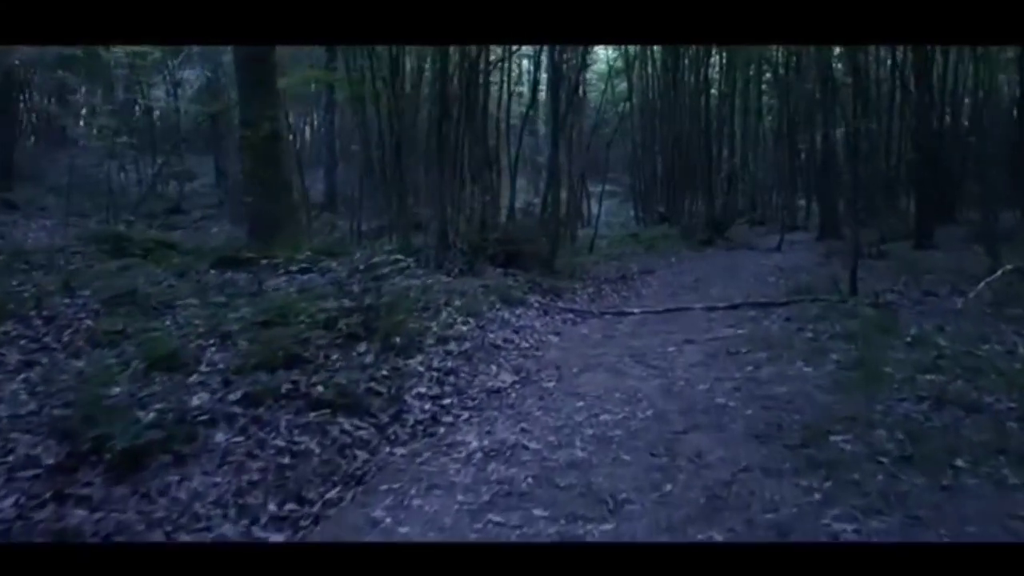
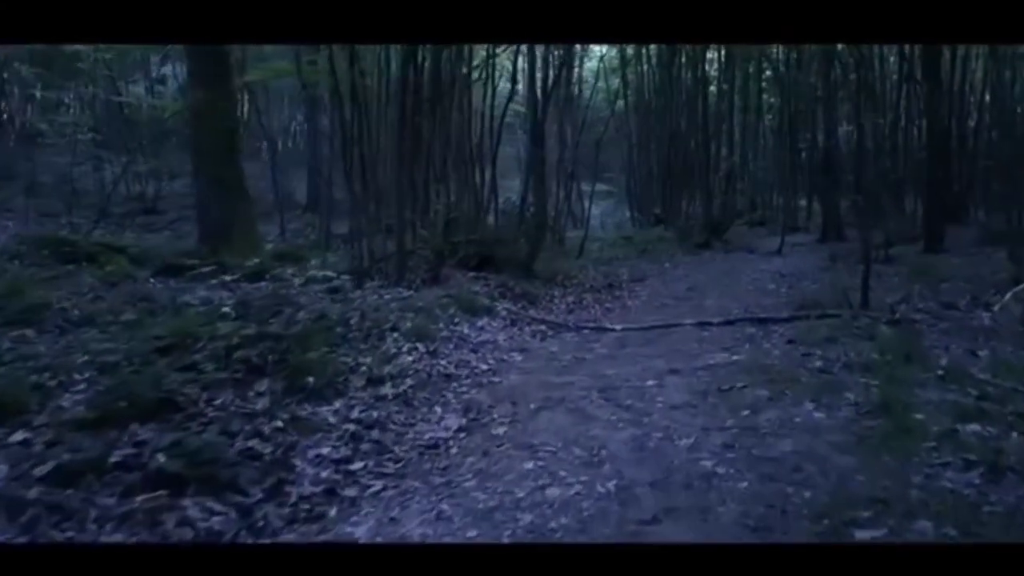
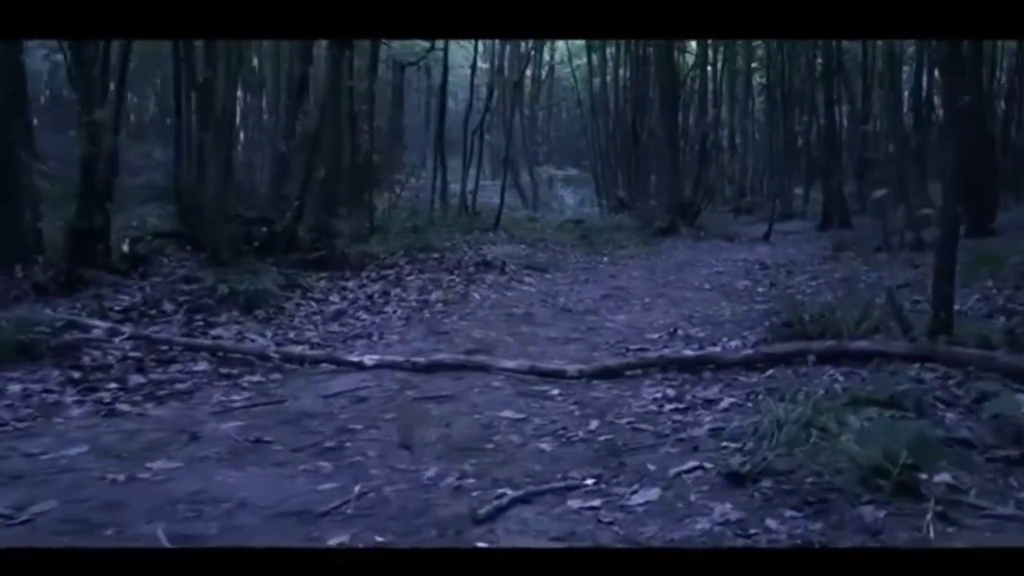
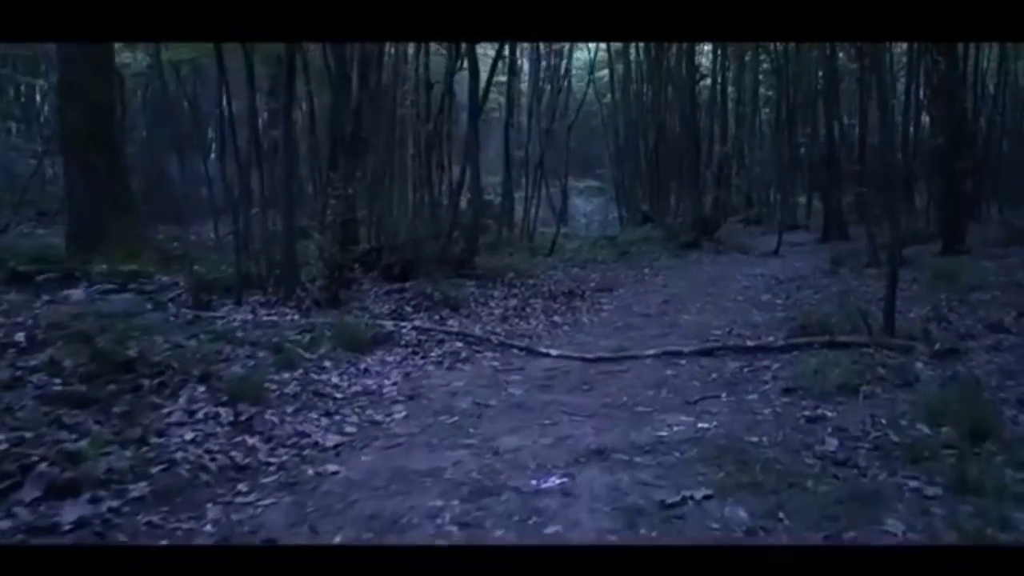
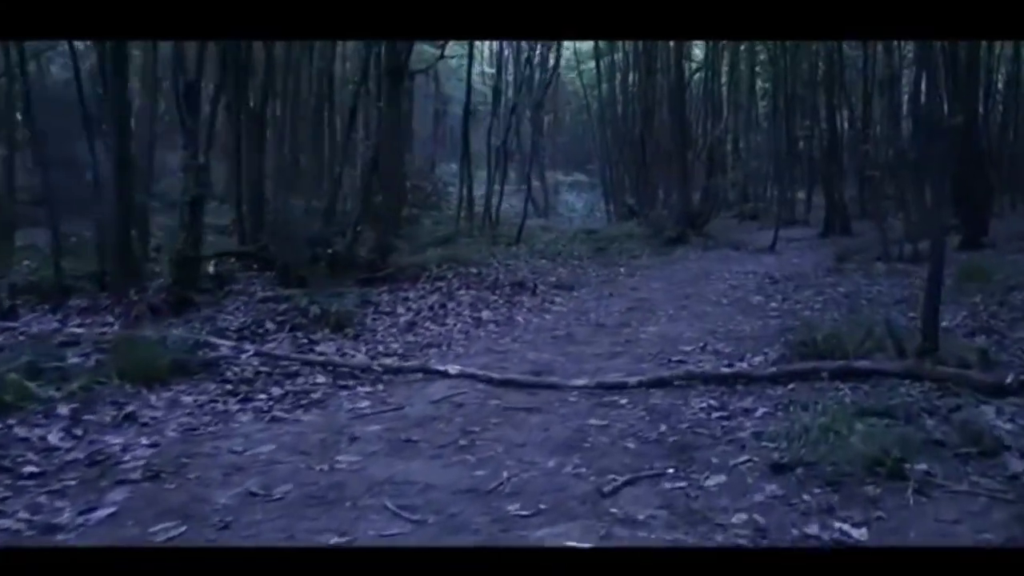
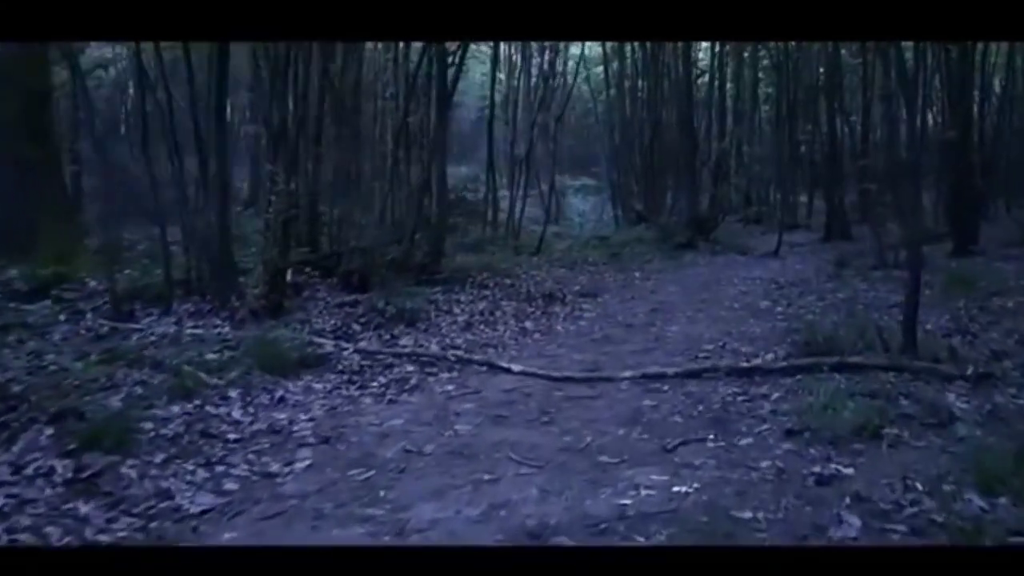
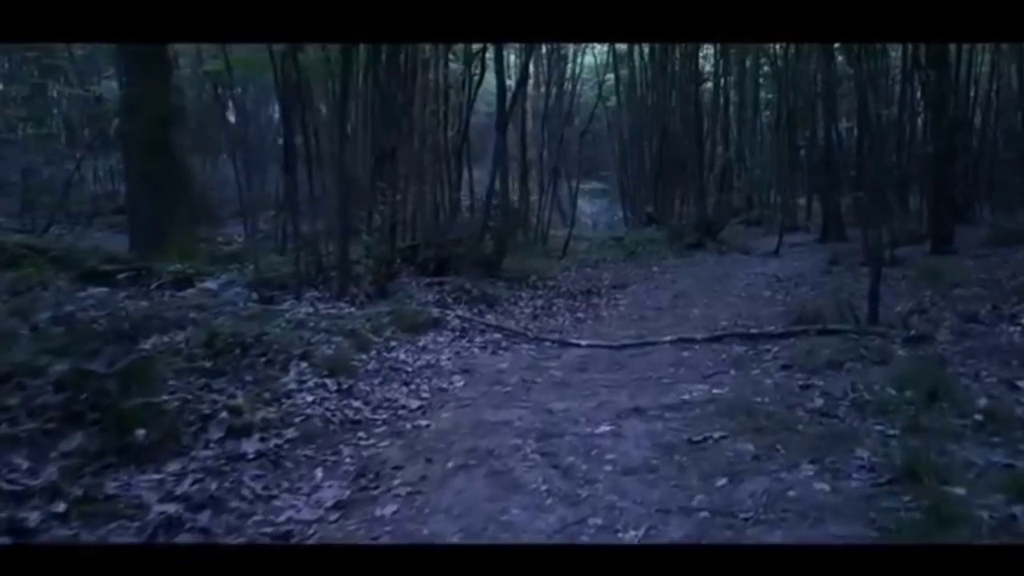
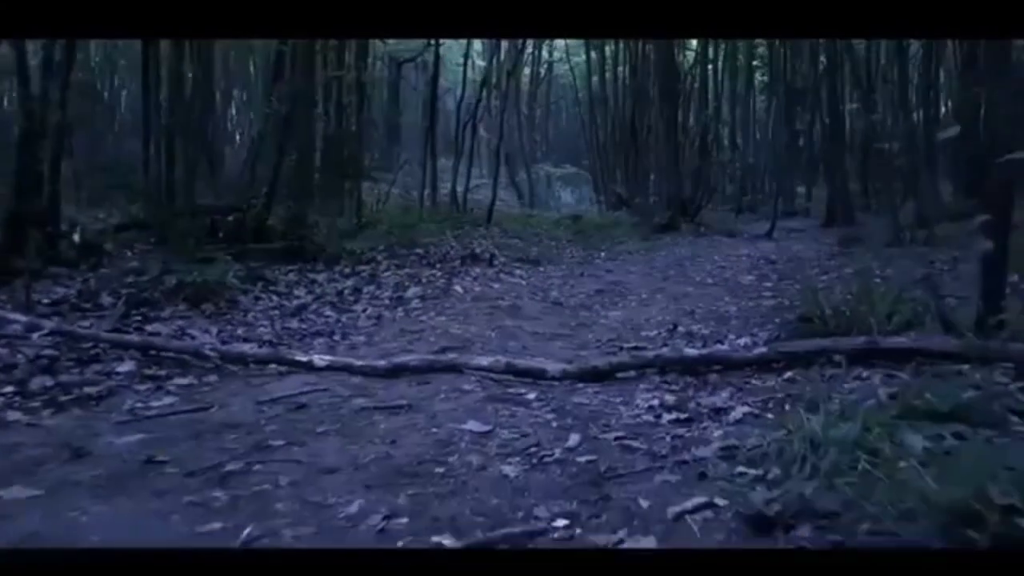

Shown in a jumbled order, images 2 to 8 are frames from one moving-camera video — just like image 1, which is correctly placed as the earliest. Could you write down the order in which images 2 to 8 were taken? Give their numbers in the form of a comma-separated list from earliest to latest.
2, 7, 4, 6, 5, 3, 8
